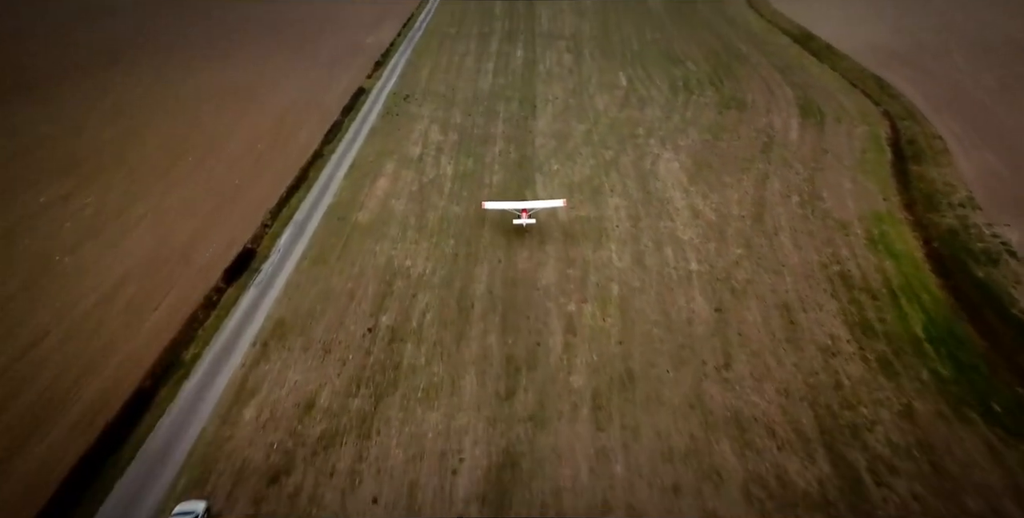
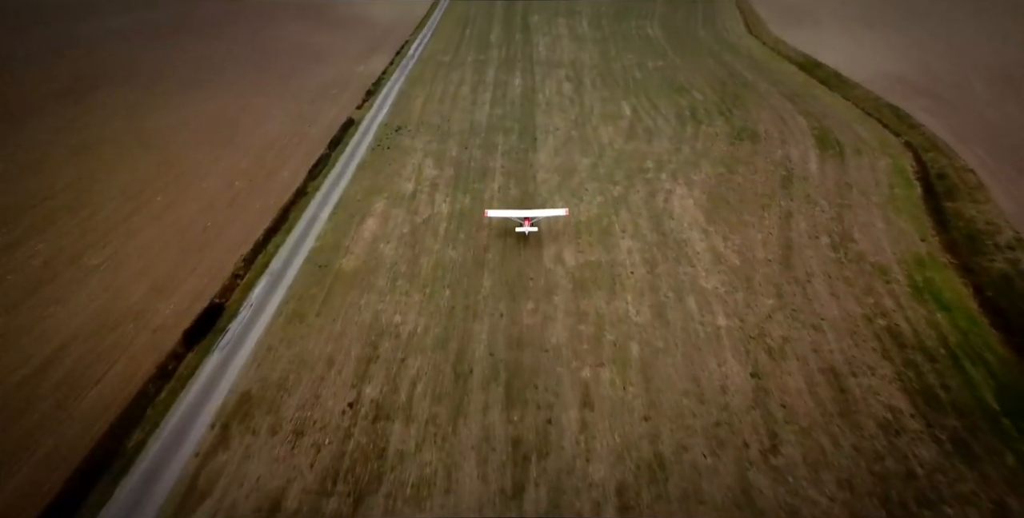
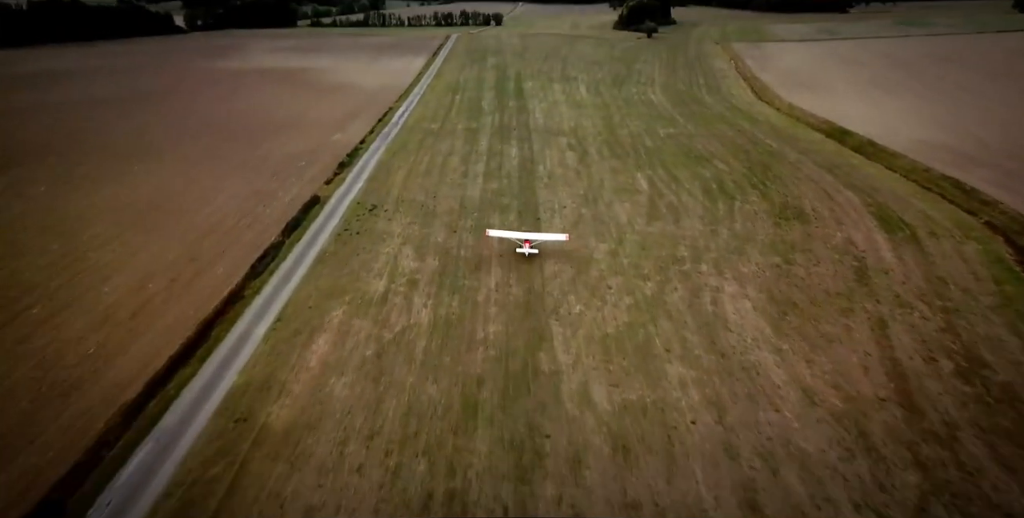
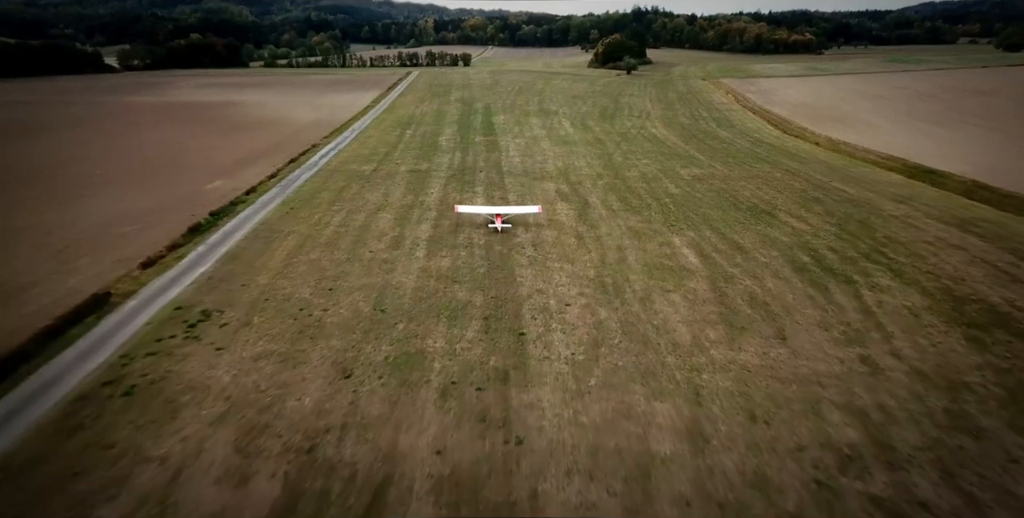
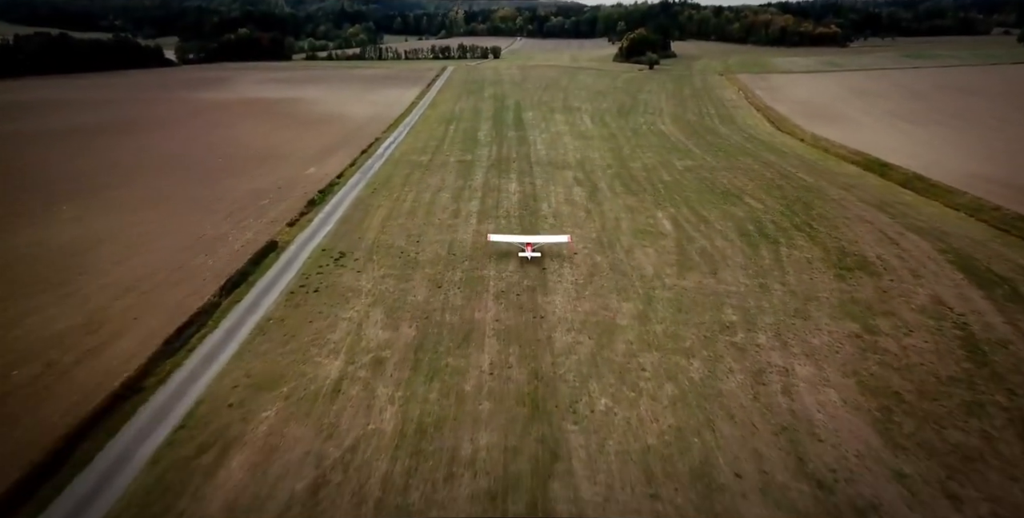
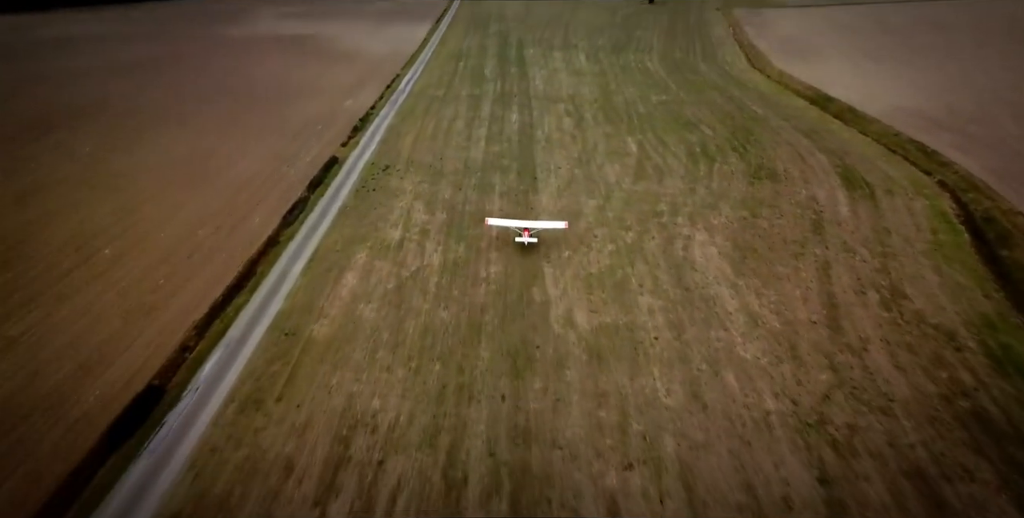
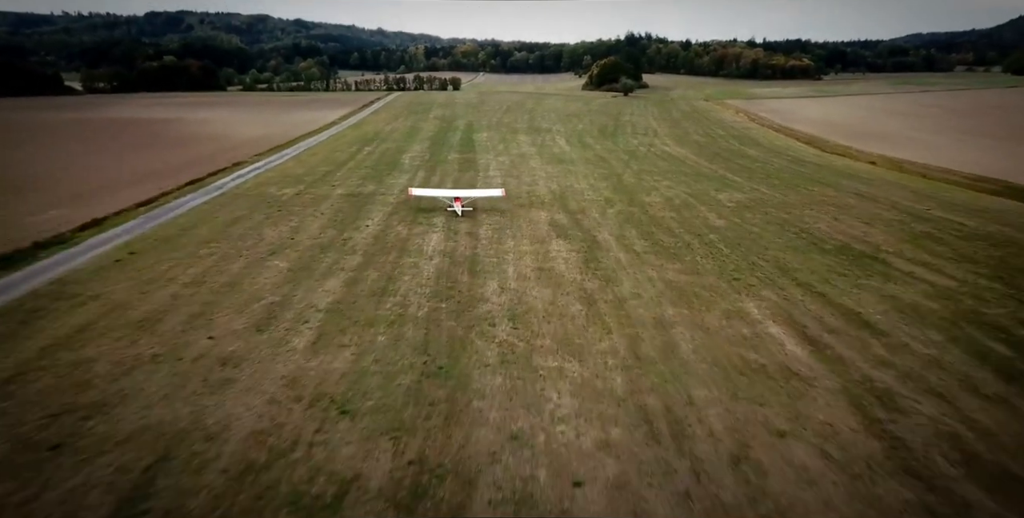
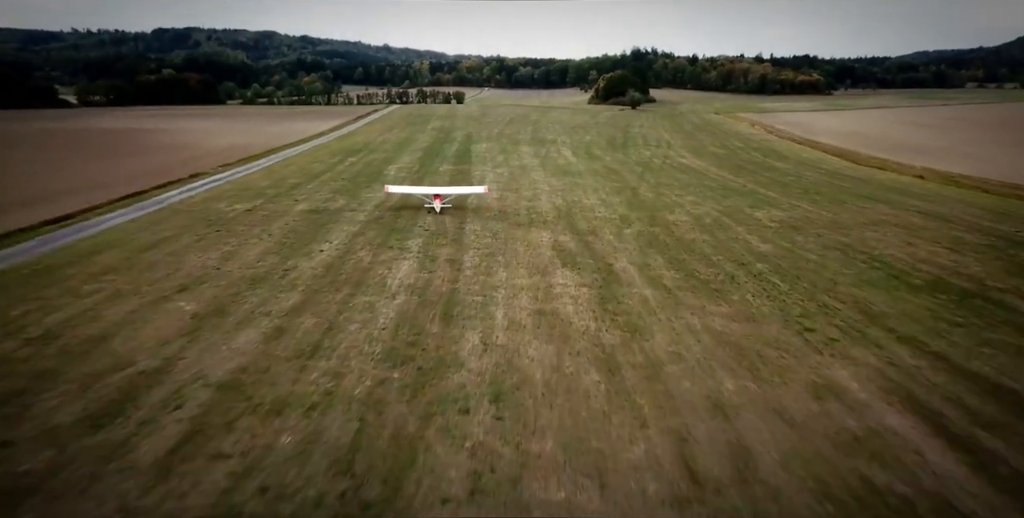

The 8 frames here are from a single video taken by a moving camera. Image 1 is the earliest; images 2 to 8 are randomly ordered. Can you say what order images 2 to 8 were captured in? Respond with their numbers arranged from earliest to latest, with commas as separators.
2, 6, 3, 5, 4, 7, 8
